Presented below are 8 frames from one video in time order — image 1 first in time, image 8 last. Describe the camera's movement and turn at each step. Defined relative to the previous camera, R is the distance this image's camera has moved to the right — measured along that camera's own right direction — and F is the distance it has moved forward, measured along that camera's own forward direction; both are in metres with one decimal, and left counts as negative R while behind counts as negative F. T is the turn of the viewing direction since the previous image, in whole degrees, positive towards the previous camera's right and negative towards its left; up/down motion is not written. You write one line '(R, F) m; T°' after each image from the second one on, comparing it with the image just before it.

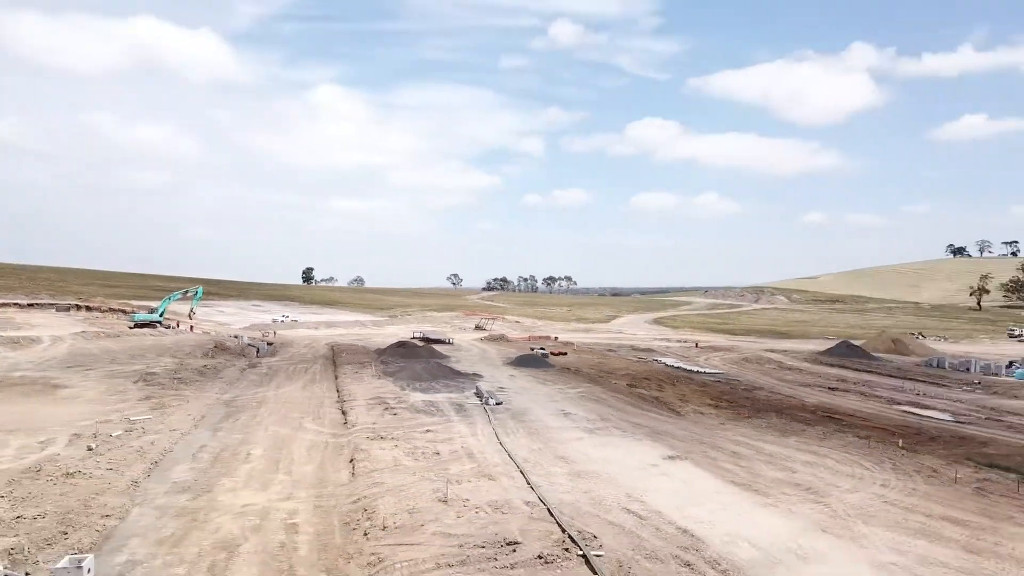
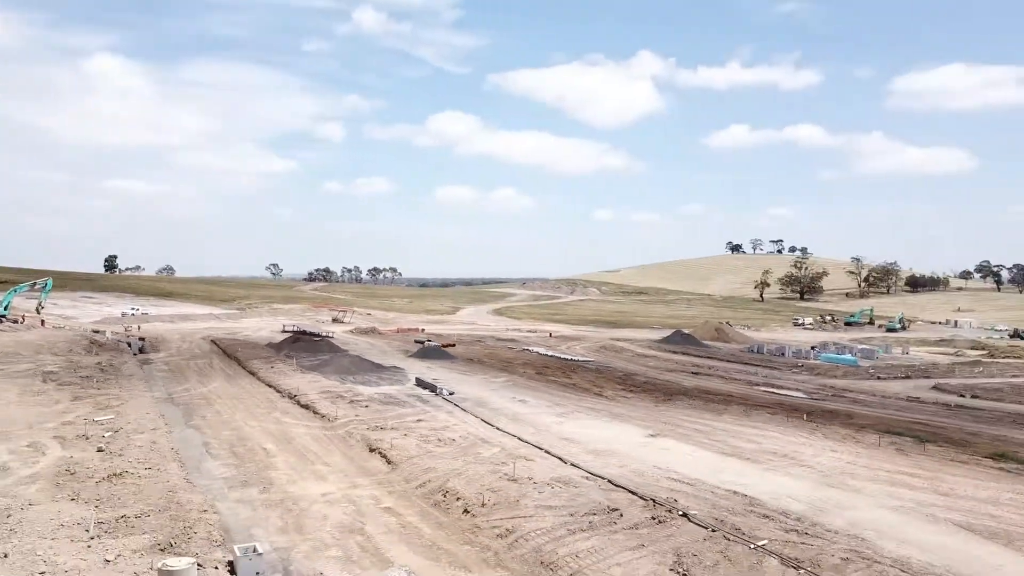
(-3.2, -0.7) m; +14°
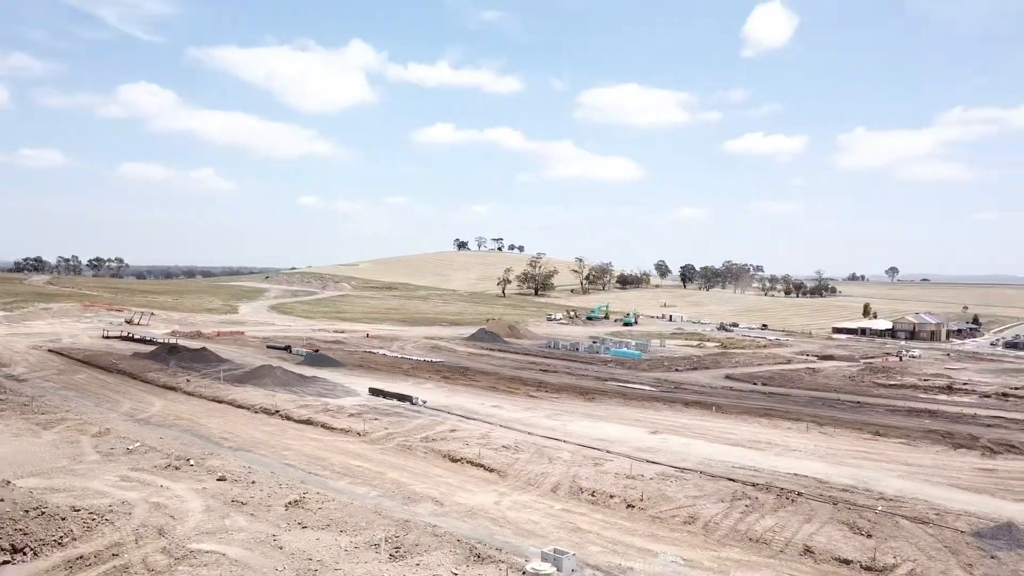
(-5.9, -0.5) m; +21°
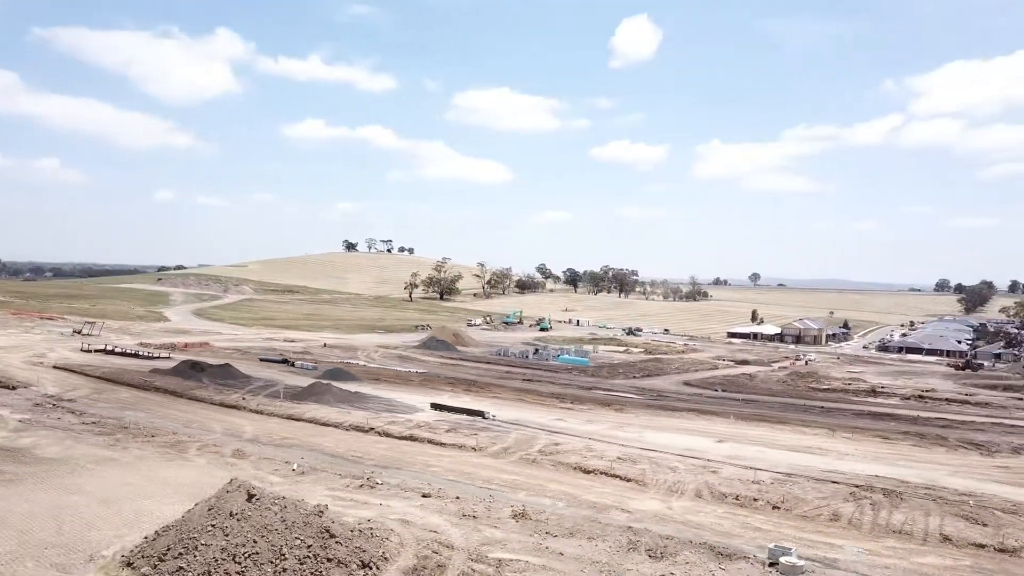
(-4.7, -1.2) m; +9°
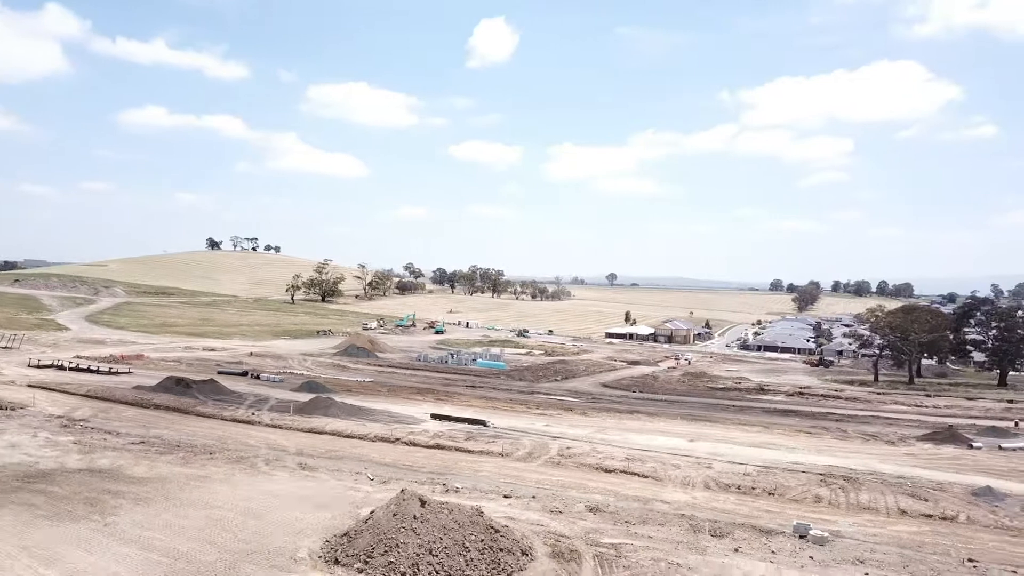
(-3.8, -2.1) m; +10°
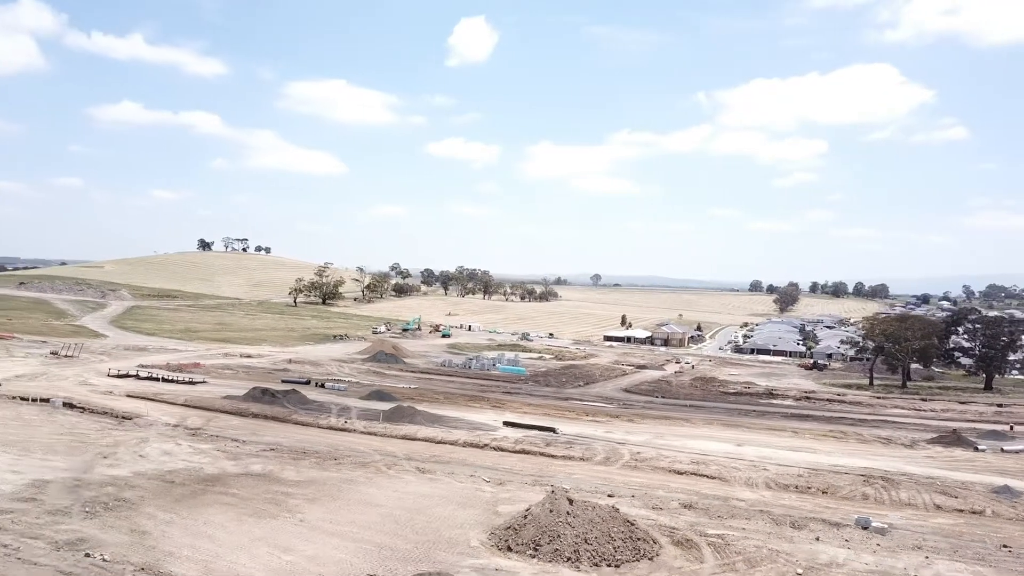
(-2.7, -2.5) m; +2°
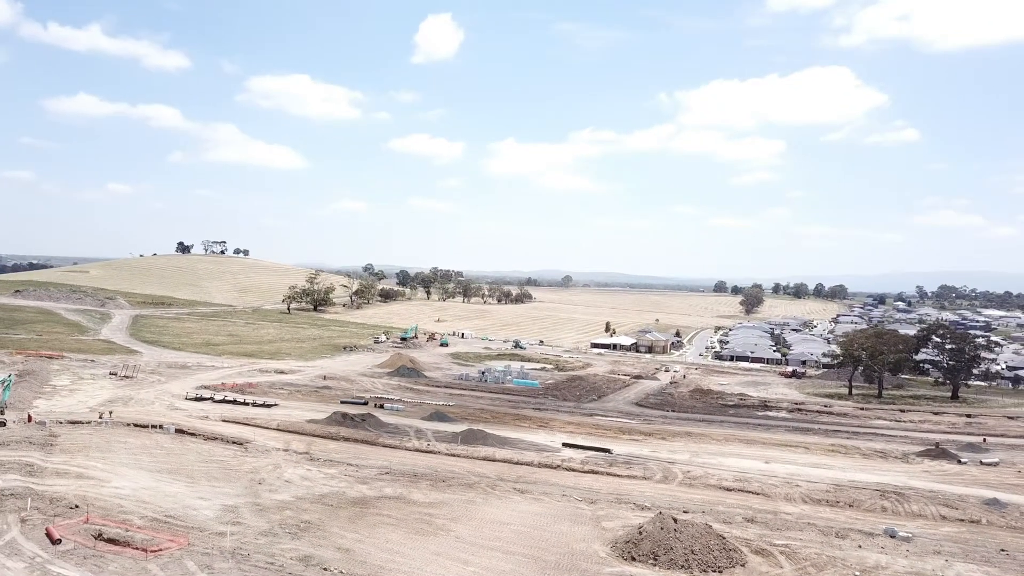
(-3.4, -3.6) m; +3°
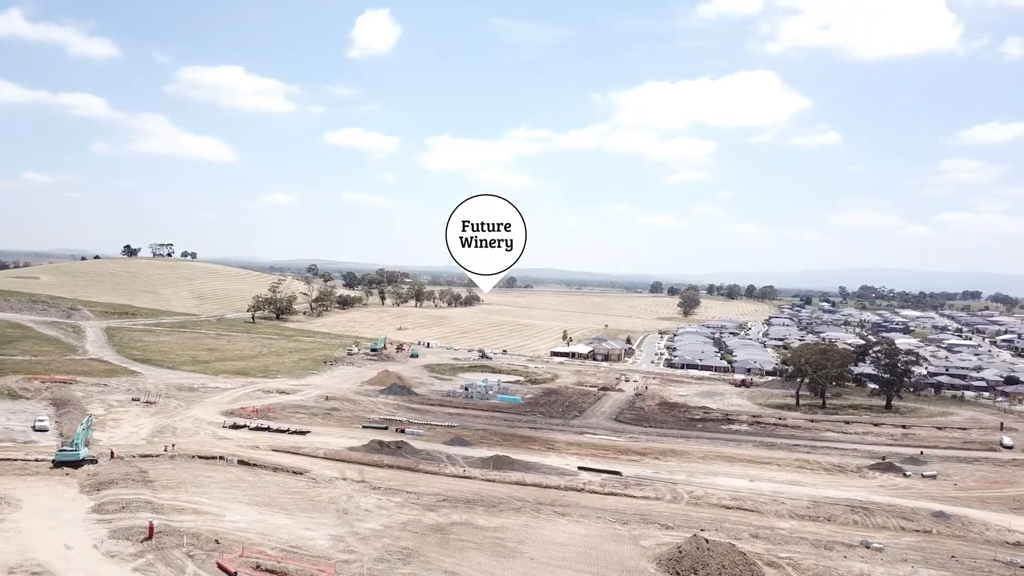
(-3.6, -3.9) m; +5°
